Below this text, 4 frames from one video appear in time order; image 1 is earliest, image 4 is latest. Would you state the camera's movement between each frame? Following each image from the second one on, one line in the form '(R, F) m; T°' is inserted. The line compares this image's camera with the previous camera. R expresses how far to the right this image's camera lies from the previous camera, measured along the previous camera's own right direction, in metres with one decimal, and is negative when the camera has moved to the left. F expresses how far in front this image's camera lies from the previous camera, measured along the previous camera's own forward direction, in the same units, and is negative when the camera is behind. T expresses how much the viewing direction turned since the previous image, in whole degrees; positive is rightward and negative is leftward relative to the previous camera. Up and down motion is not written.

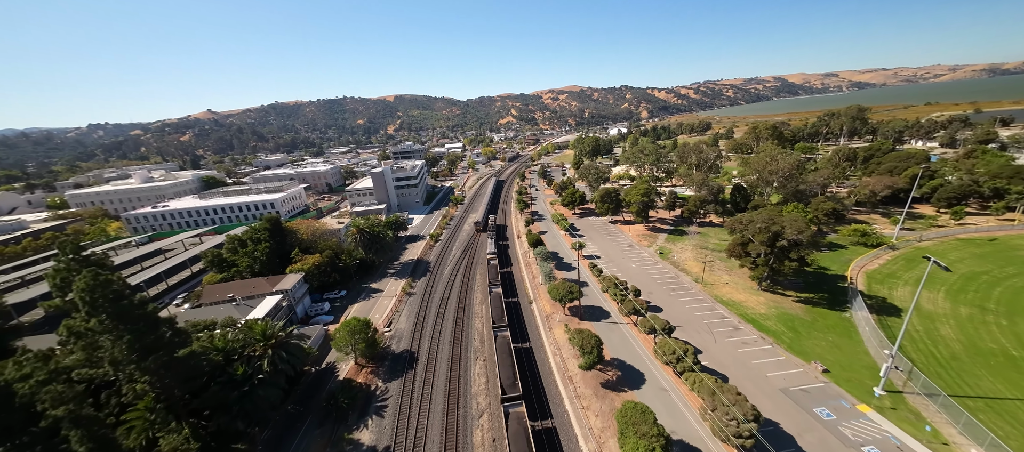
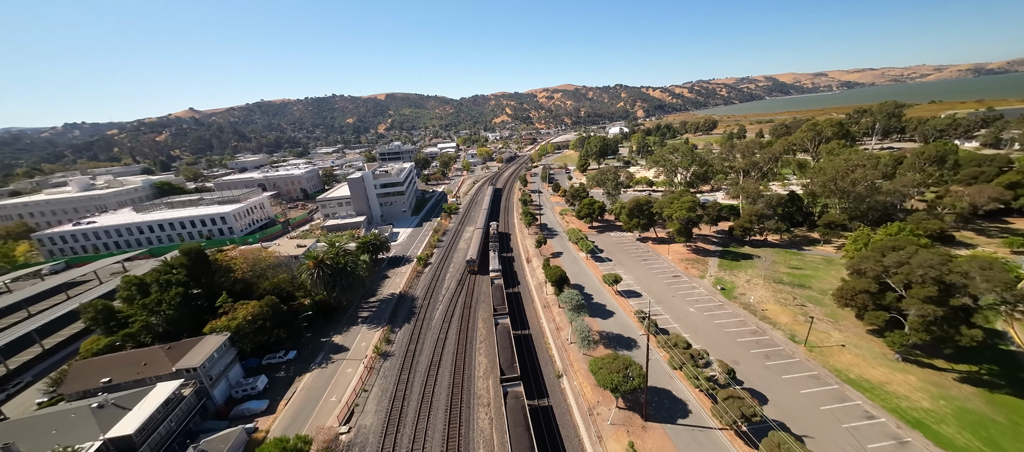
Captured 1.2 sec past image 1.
(-2.0, +13.2) m; +1°
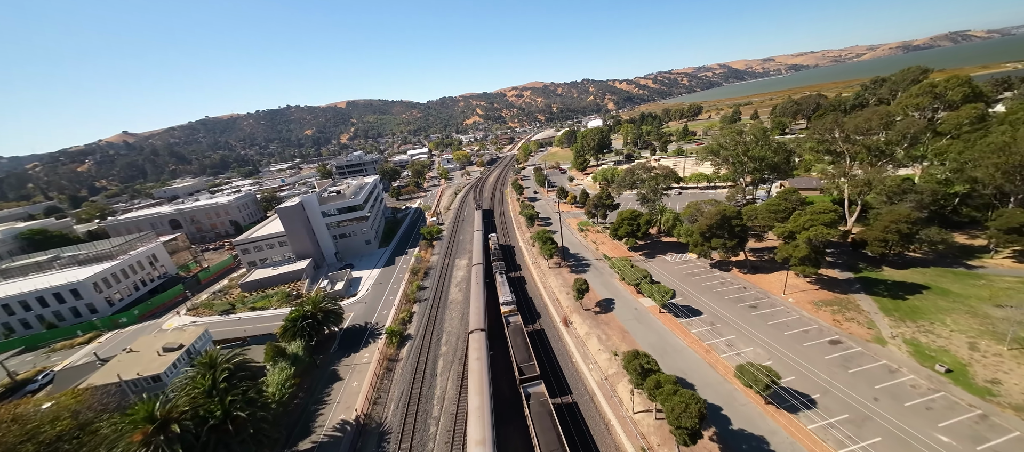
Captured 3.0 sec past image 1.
(-3.8, +18.9) m; +4°
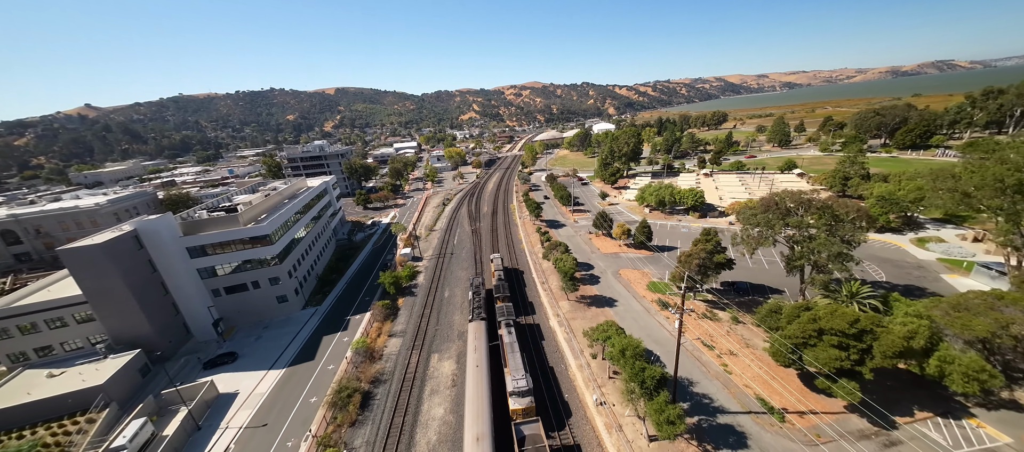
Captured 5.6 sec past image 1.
(-3.3, +23.6) m; +2°
